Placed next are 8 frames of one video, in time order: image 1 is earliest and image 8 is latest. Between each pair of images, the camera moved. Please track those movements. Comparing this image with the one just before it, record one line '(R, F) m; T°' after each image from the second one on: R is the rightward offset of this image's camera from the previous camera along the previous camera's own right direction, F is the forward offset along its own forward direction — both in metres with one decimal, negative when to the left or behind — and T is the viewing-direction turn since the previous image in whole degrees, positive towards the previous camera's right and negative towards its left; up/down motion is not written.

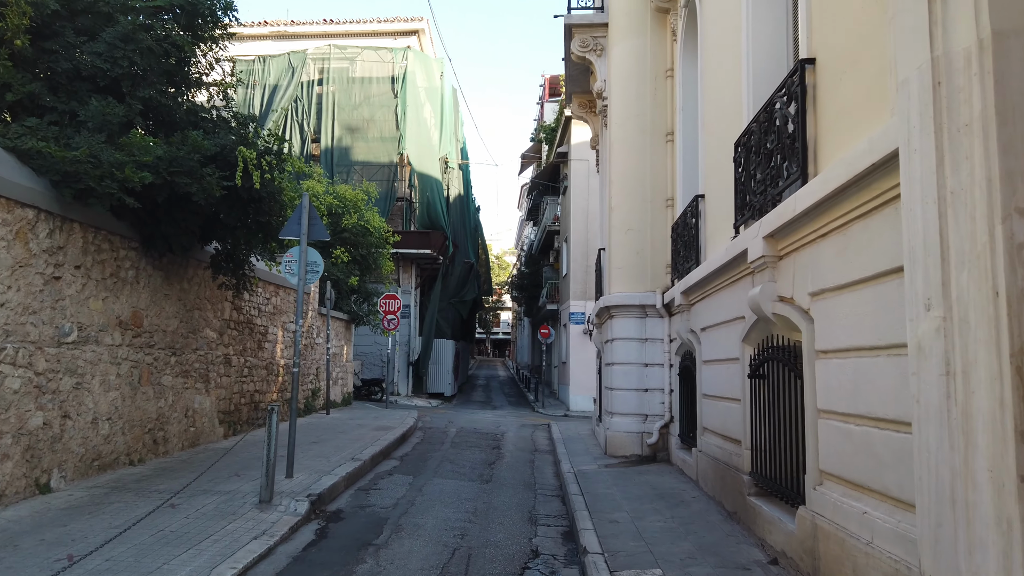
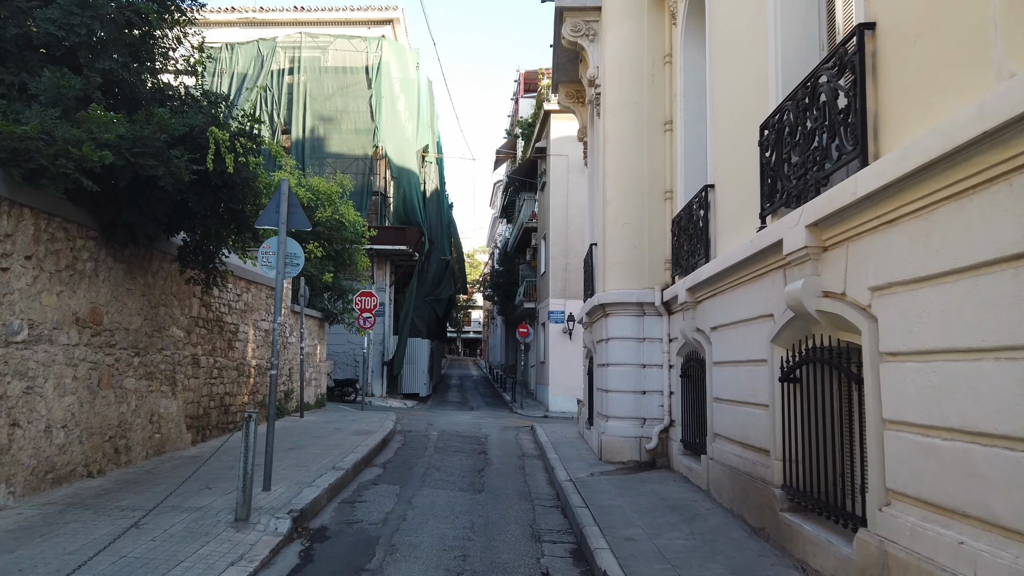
(-0.3, +0.7) m; +2°
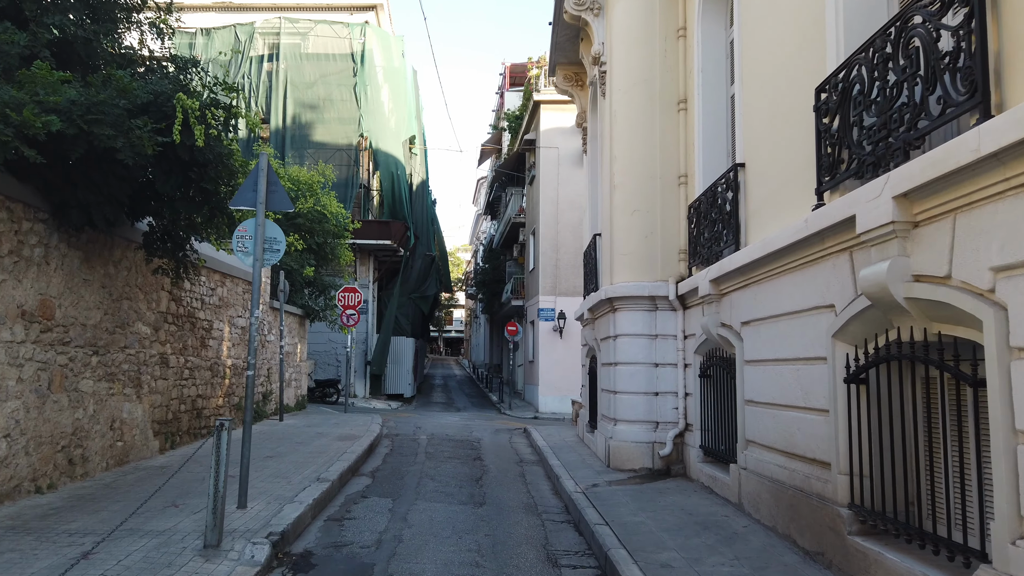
(-0.3, +1.0) m; +1°
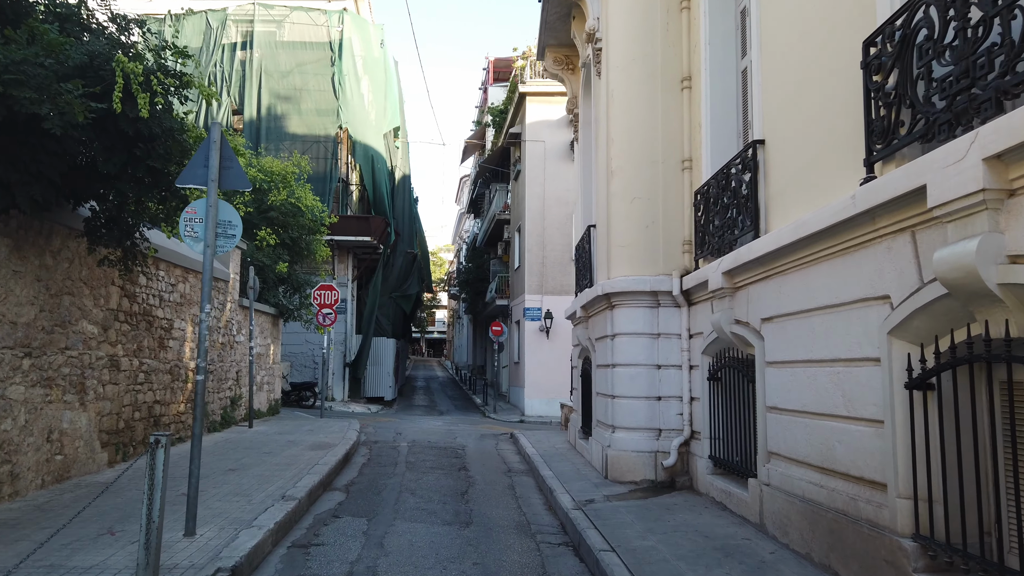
(-0.1, +0.9) m; +1°
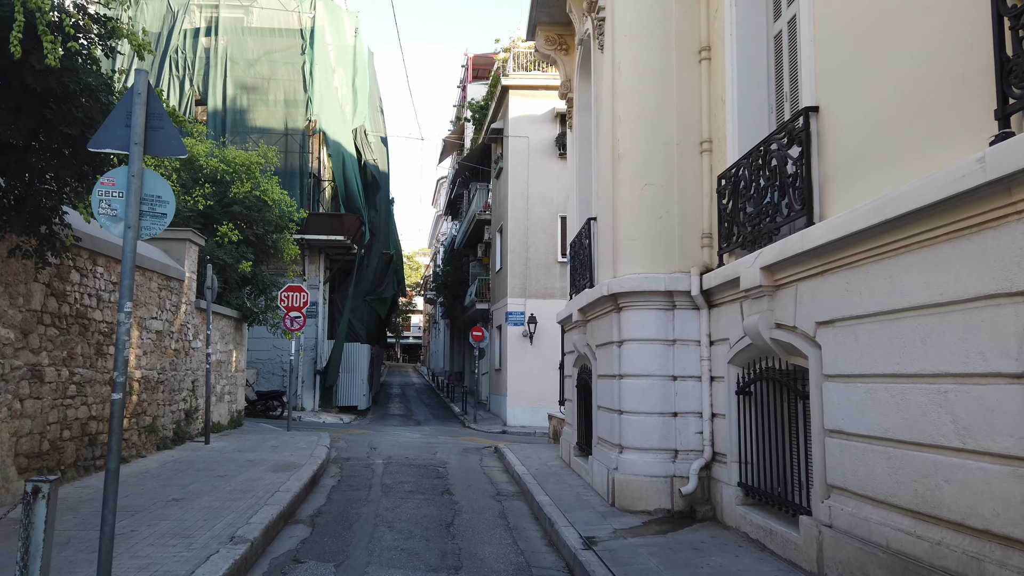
(-0.2, +1.3) m; +2°
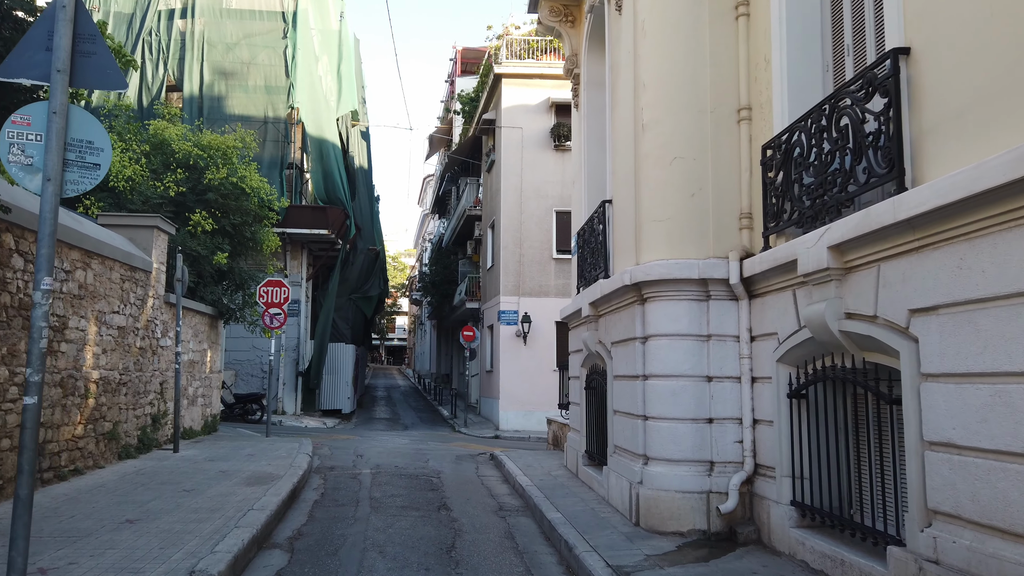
(-0.2, +1.1) m; +1°
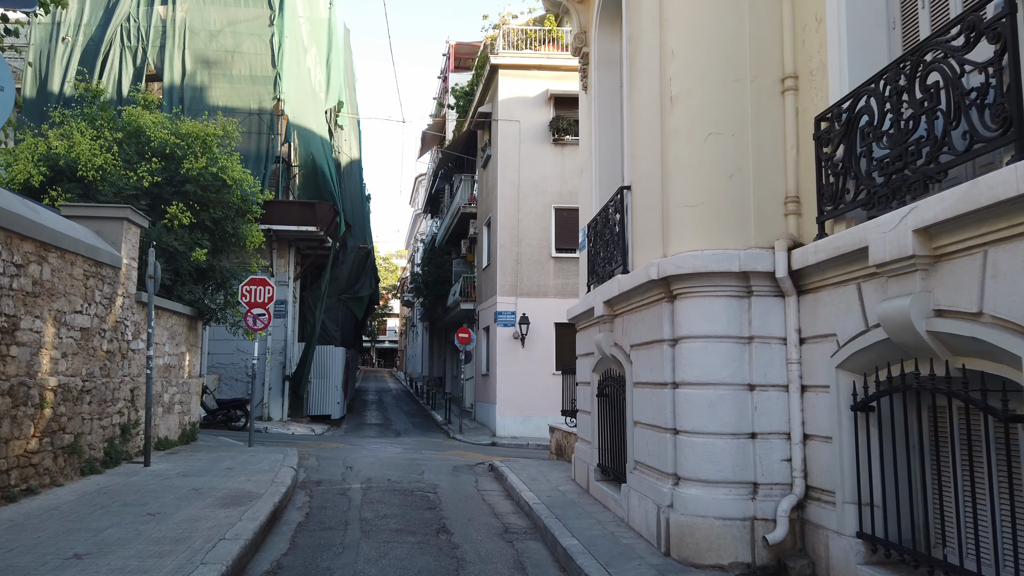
(-0.2, +1.0) m; +1°
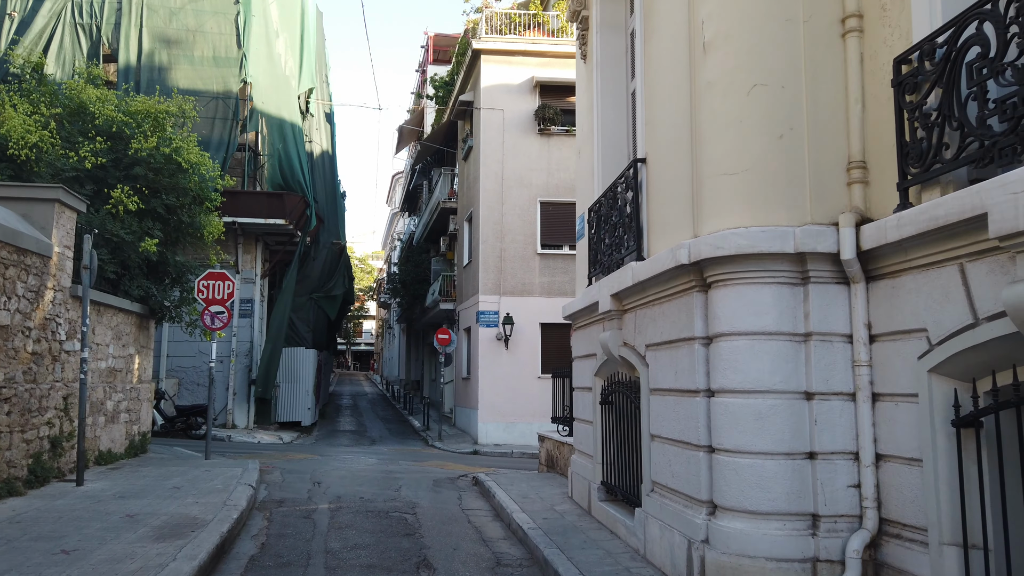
(-0.2, +1.2) m; +2°
